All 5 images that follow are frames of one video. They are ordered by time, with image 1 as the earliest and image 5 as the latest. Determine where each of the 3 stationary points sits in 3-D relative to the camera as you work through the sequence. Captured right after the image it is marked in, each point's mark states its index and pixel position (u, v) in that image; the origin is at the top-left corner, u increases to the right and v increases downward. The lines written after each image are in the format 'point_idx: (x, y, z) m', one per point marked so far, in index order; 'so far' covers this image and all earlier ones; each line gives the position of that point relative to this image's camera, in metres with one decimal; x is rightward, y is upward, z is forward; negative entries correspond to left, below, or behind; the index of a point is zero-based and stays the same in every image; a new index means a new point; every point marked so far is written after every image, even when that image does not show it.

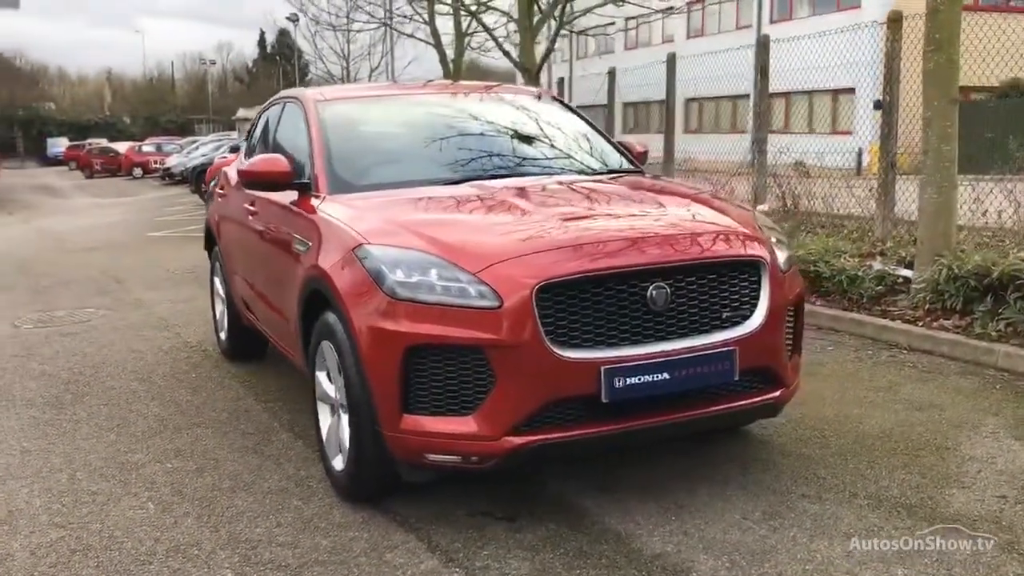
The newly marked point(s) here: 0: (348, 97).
0: (-0.9, +1.0, +5.3) m
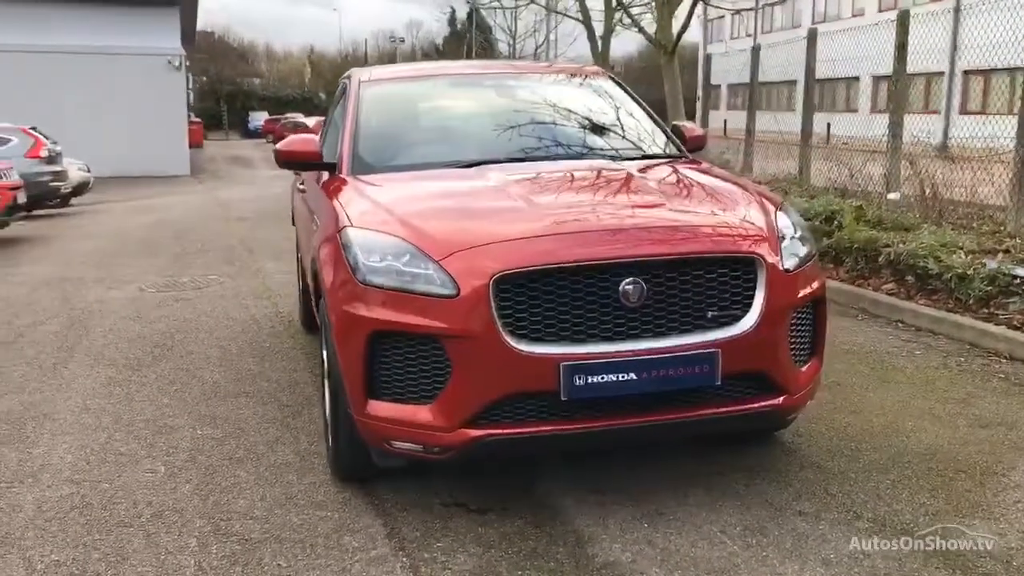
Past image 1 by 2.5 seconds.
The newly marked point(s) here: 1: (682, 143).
0: (-0.6, +1.1, +5.3) m
1: (+0.9, +0.8, +5.4) m
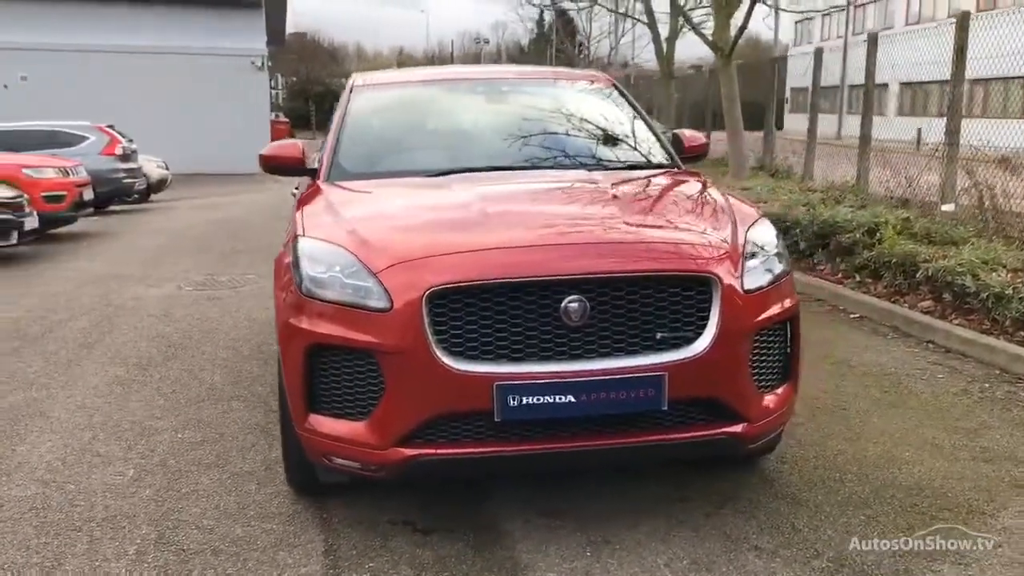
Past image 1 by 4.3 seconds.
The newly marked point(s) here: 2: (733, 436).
0: (-0.5, +1.1, +5.3) m
1: (+1.0, +0.7, +5.2) m
2: (+0.7, -0.5, +3.1) m
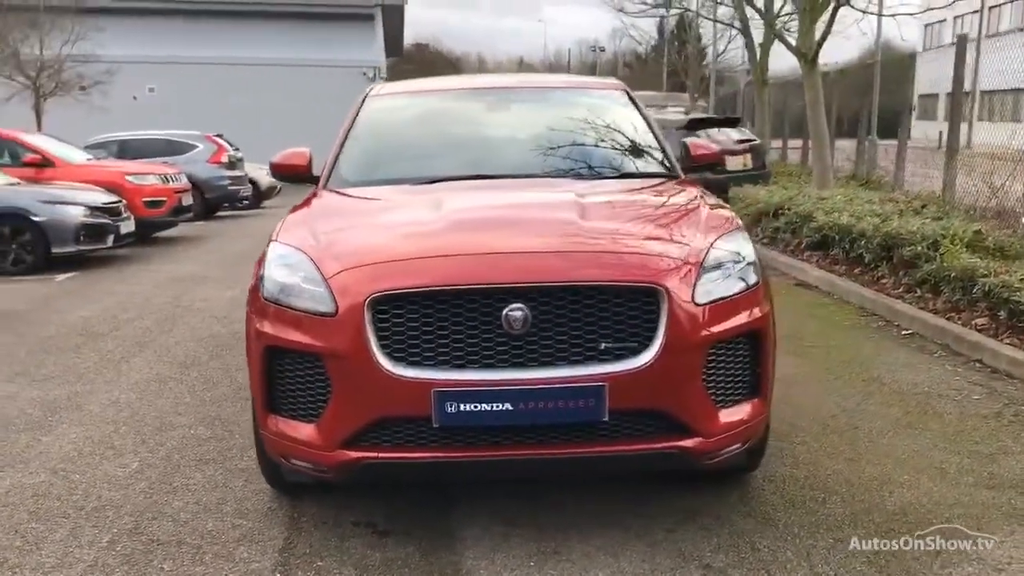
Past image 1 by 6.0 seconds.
0: (-0.4, +1.0, +5.4) m
1: (+1.1, +0.7, +5.1) m
2: (+0.5, -0.5, +3.0) m
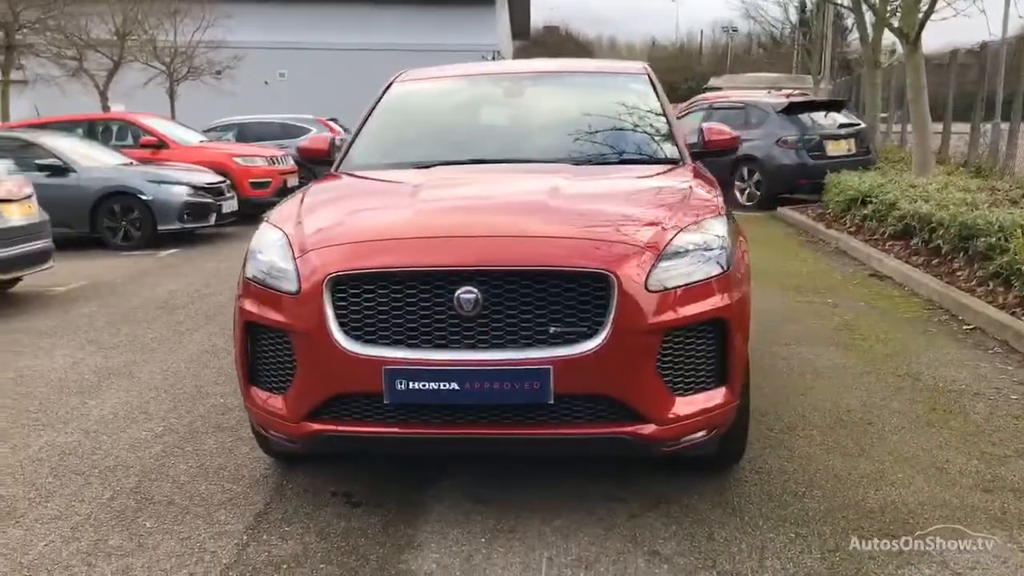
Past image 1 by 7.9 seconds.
0: (-0.2, +1.1, +5.4) m
1: (+1.2, +0.7, +5.0) m
2: (+0.4, -0.5, +3.0) m
